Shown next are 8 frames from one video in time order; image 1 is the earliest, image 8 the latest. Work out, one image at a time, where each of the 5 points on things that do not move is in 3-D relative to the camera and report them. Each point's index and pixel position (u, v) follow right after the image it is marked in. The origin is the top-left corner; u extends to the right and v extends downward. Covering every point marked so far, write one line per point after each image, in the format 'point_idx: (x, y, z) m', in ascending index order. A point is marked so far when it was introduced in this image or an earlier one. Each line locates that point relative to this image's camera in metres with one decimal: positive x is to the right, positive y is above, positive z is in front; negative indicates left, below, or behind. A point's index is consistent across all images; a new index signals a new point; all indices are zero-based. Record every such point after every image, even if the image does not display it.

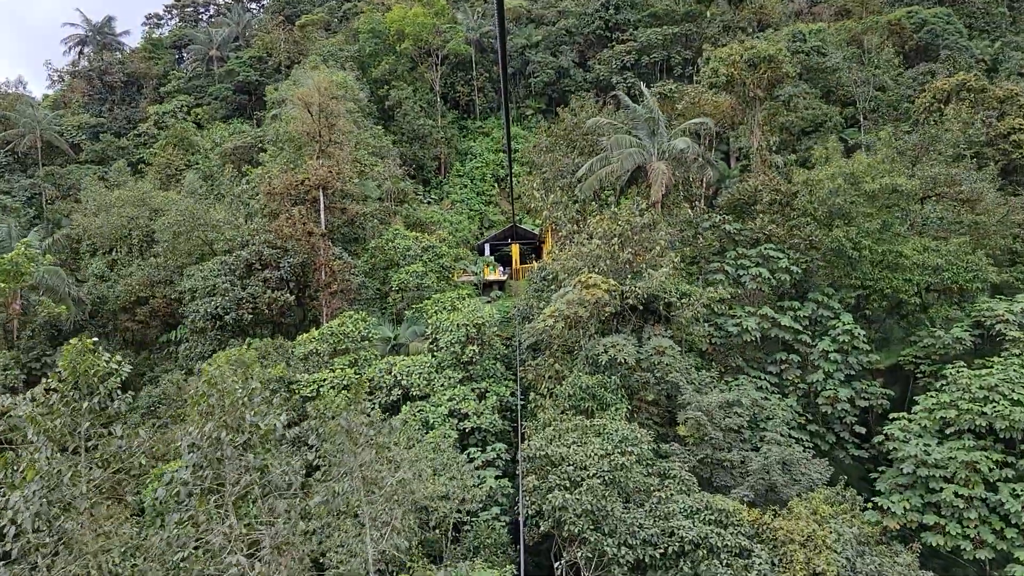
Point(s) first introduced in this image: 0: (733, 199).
0: (+3.5, +1.5, +11.9) m
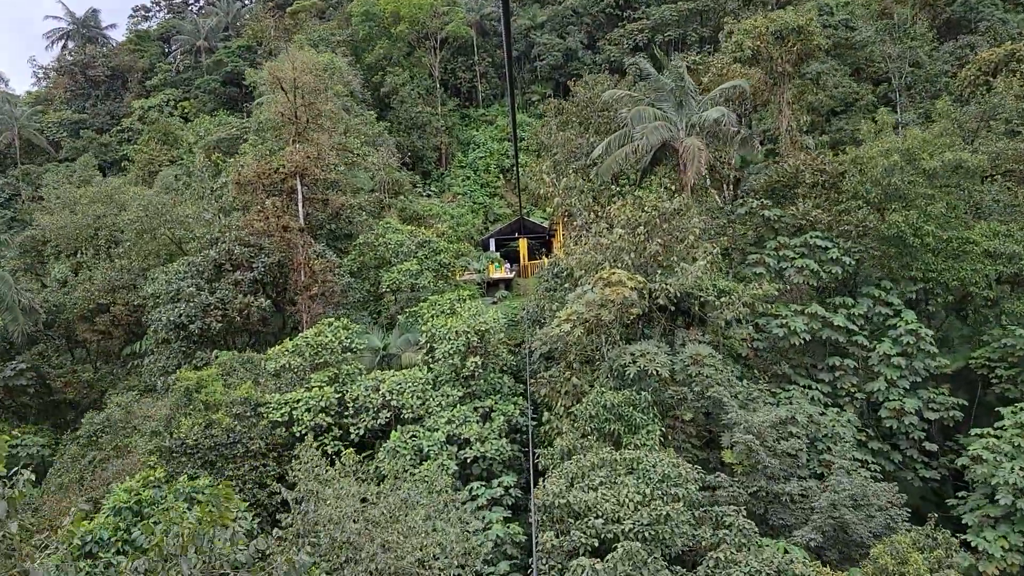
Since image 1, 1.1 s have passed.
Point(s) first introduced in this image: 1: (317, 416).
0: (+3.6, +1.5, +10.5) m
1: (-1.9, -1.2, +7.1) m
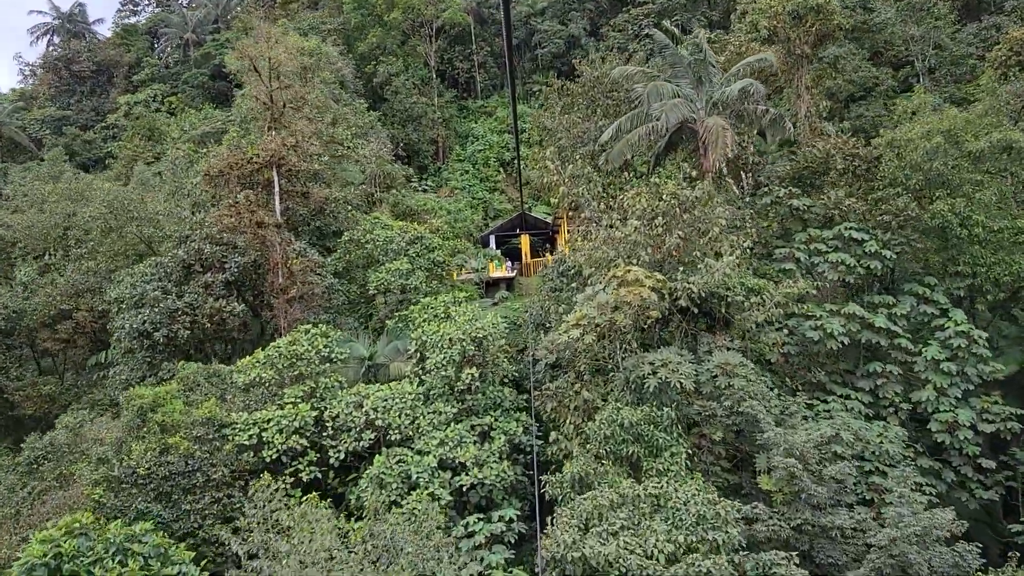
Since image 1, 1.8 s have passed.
0: (+3.6, +1.6, +9.5) m
1: (-1.8, -1.2, +6.2) m
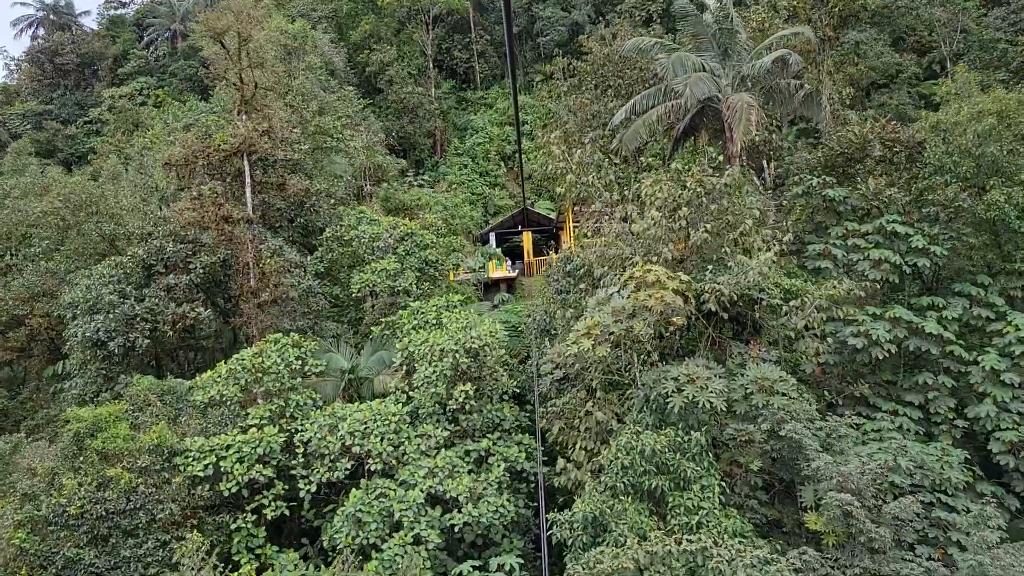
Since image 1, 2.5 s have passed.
0: (+3.6, +1.6, +8.6) m
1: (-1.8, -1.3, +5.2) m
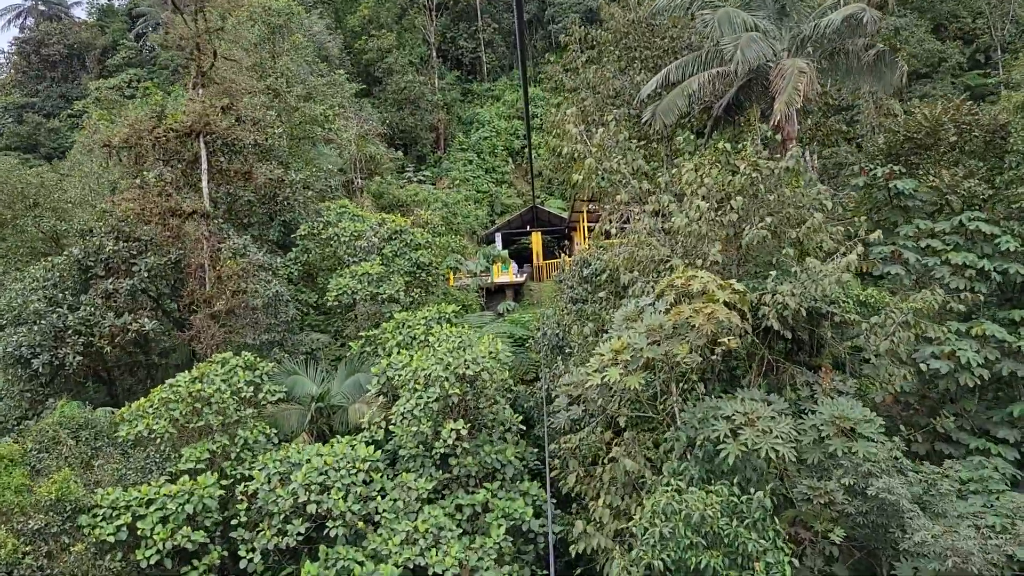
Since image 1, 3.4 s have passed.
0: (+3.7, +1.5, +7.3) m
1: (-1.8, -1.3, +4.0) m
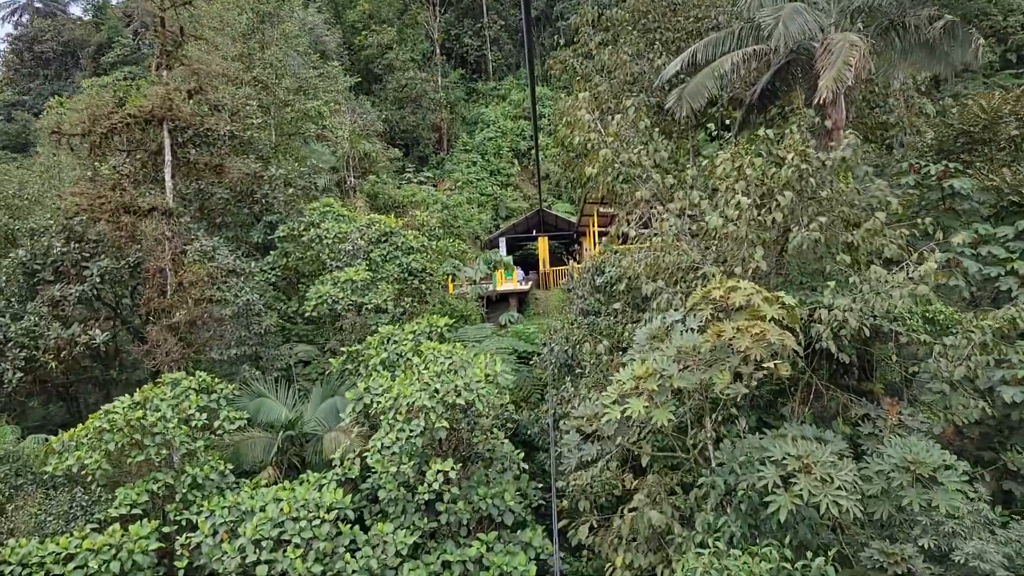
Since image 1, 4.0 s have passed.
0: (+3.7, +1.4, +6.6) m
1: (-1.8, -1.4, +3.3) m
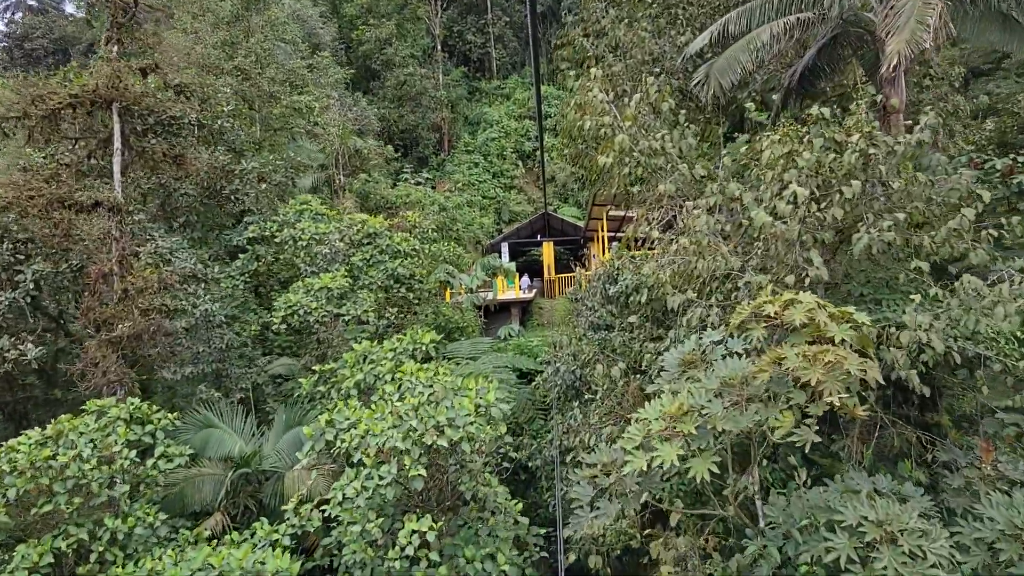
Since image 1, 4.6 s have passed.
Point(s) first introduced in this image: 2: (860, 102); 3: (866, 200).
0: (+3.8, +1.3, +5.8) m
1: (-1.8, -1.4, +2.5) m
2: (+1.6, +0.8, +3.5) m
3: (+1.5, +0.4, +3.3) m
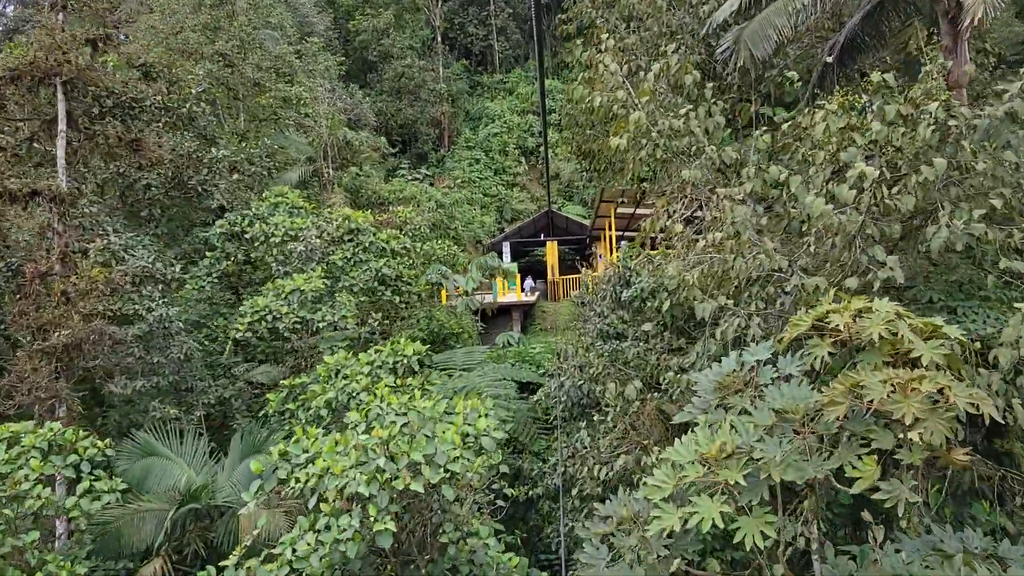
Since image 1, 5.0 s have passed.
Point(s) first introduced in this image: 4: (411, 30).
0: (+3.8, +1.2, +5.2) m
1: (-1.9, -1.4, +1.9) m
2: (+1.6, +0.8, +2.9) m
3: (+1.5, +0.4, +2.7) m
4: (-2.0, +5.0, +14.4) m
